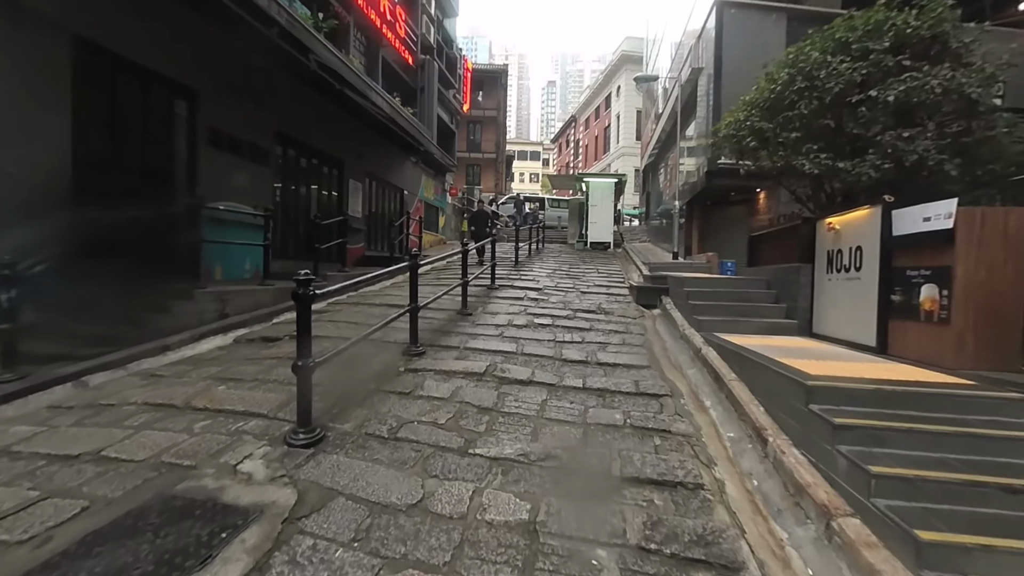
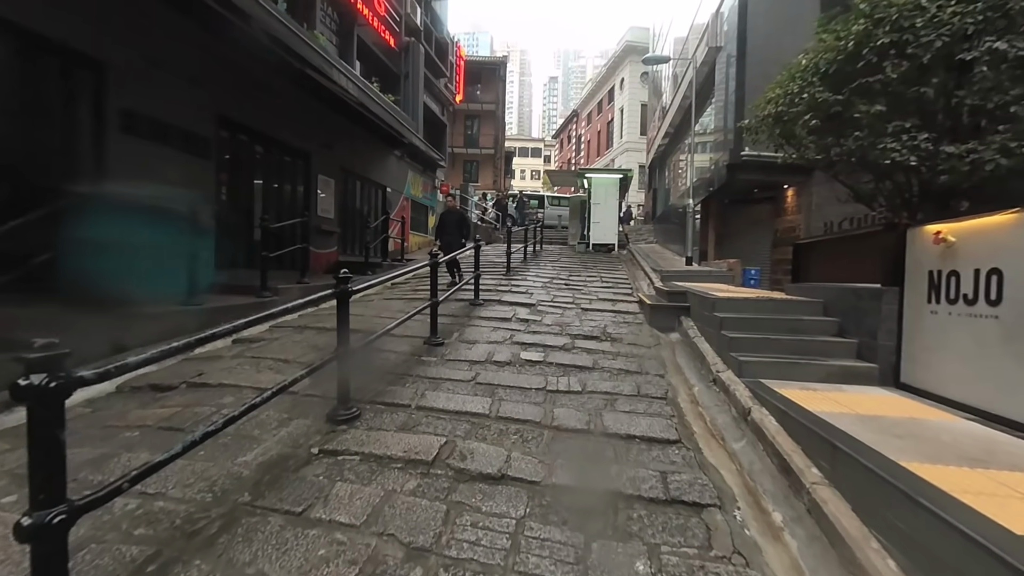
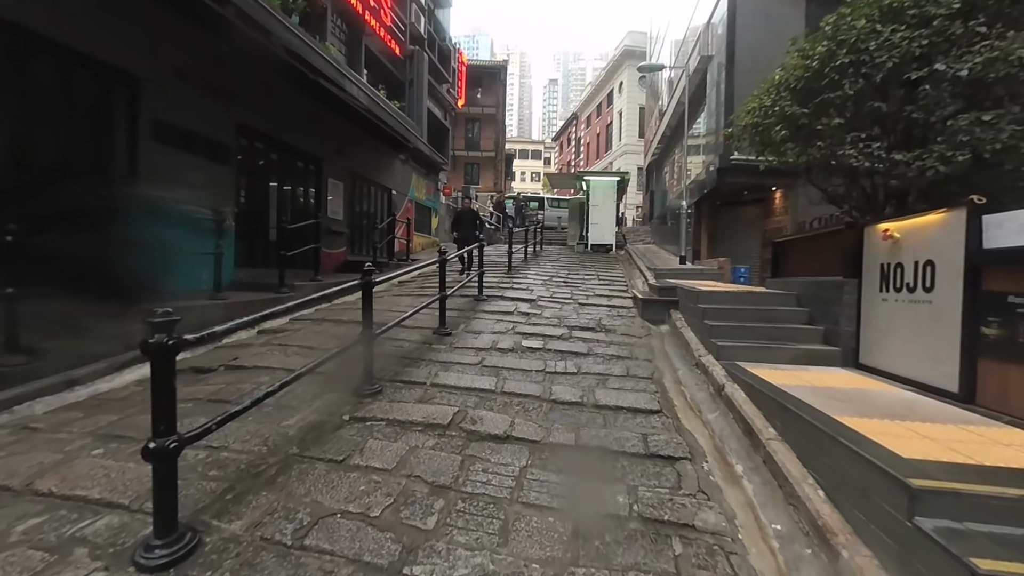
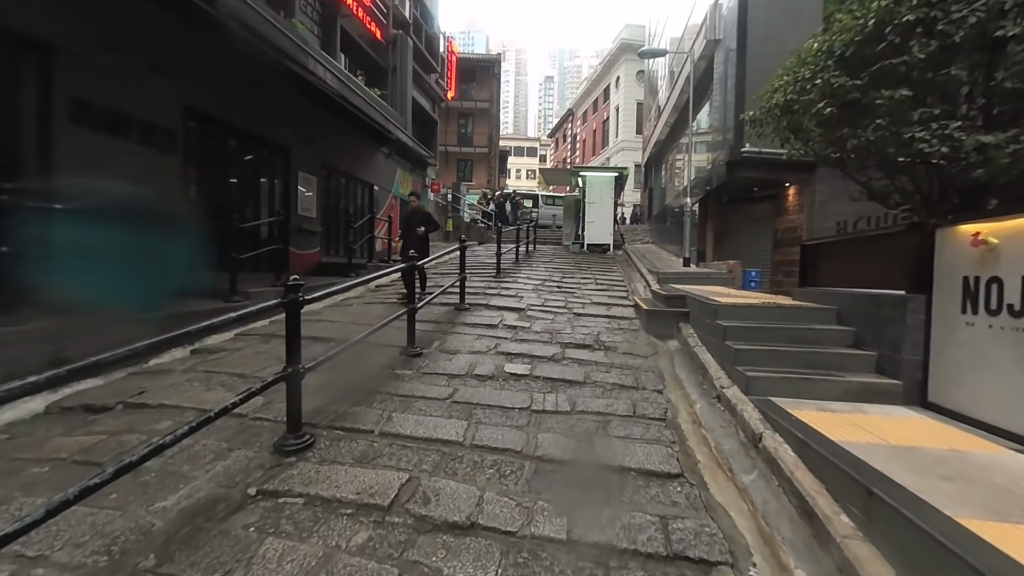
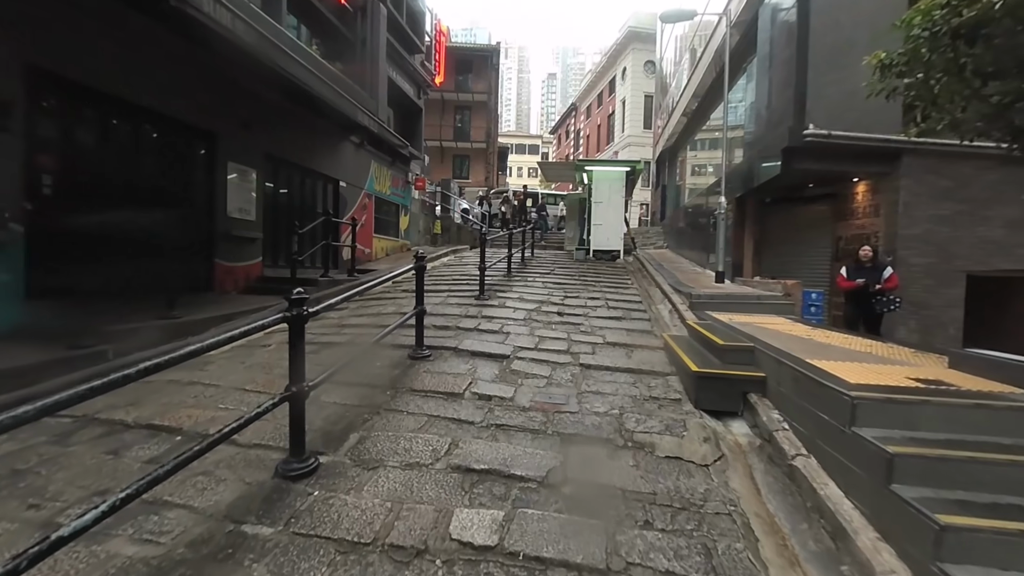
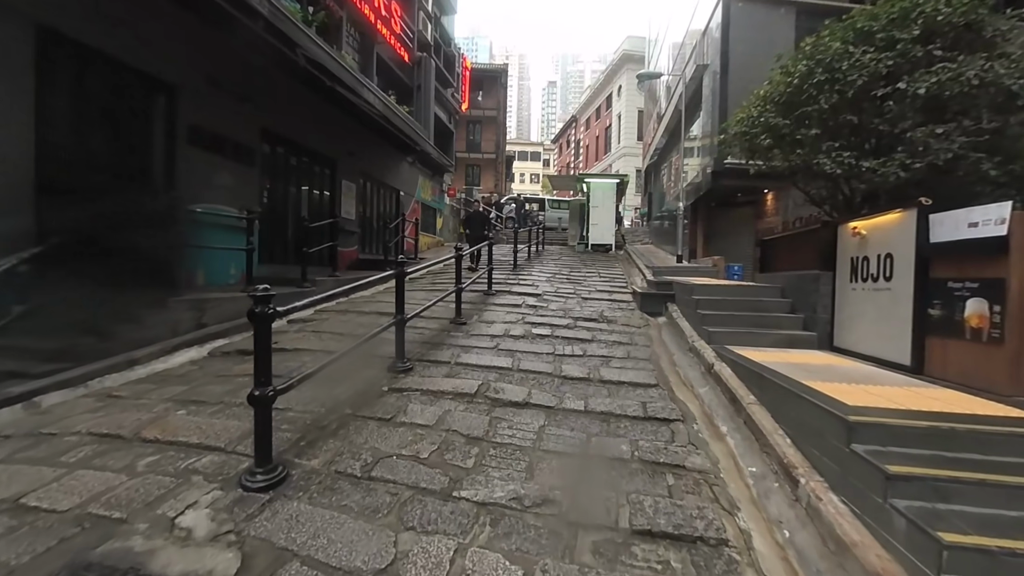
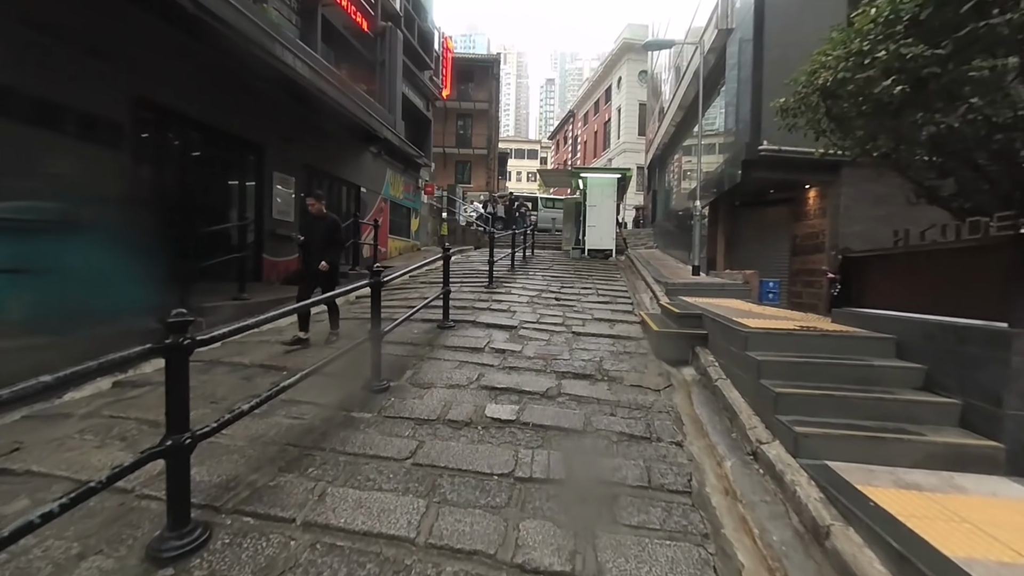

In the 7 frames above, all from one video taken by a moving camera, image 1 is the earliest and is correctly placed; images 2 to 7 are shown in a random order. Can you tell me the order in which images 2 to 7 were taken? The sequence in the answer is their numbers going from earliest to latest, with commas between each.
6, 3, 2, 4, 7, 5
